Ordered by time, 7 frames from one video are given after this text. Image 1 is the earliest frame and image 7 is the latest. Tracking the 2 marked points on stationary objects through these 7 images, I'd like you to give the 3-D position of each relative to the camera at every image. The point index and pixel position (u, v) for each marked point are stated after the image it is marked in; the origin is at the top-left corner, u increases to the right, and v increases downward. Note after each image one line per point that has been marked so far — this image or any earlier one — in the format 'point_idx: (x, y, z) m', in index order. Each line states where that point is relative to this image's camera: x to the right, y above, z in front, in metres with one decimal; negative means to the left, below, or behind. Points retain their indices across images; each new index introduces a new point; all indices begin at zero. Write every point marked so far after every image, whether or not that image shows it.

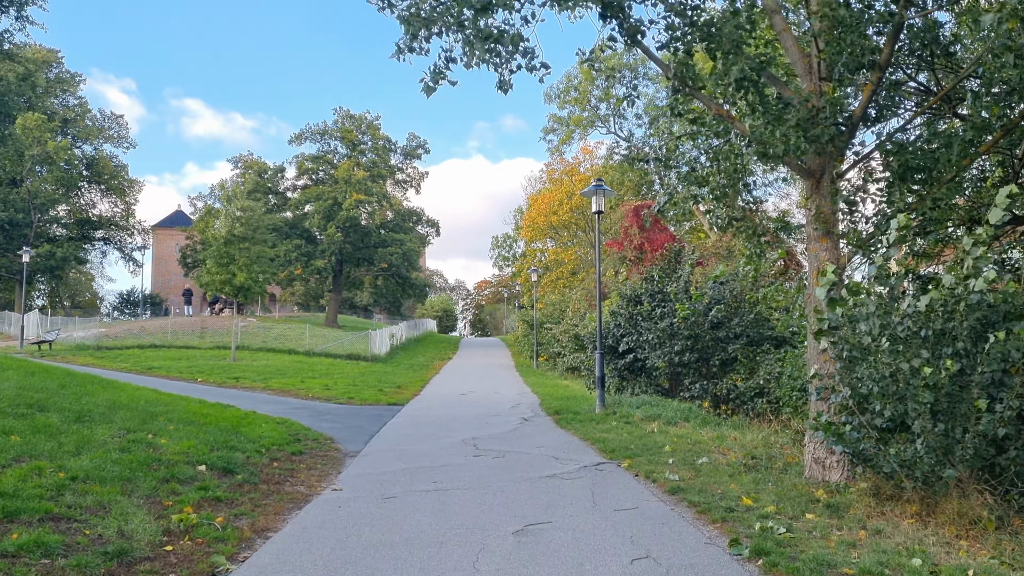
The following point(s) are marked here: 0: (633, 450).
0: (+1.5, -2.0, +10.9) m
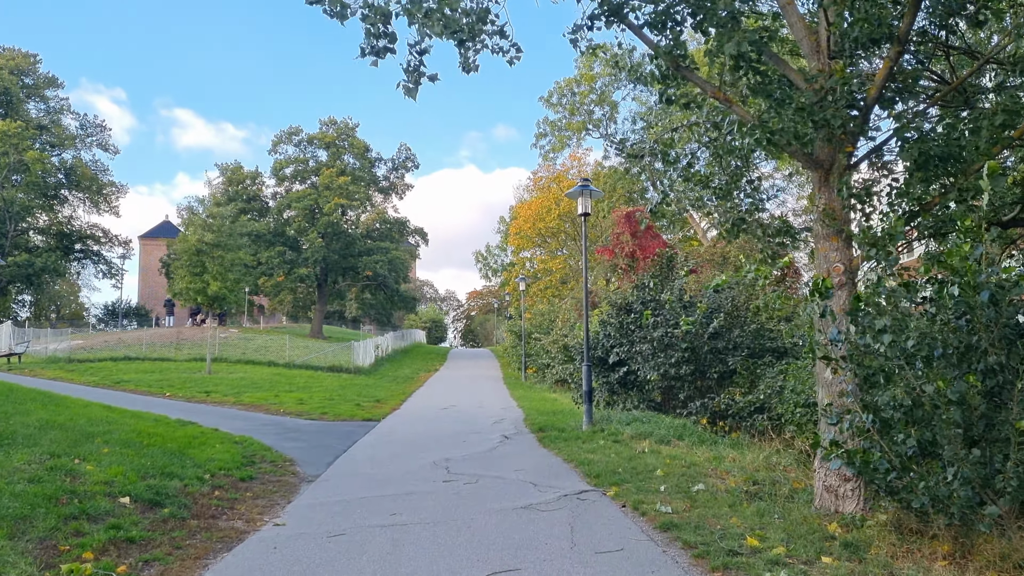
0: (+1.2, -2.0, +9.8) m
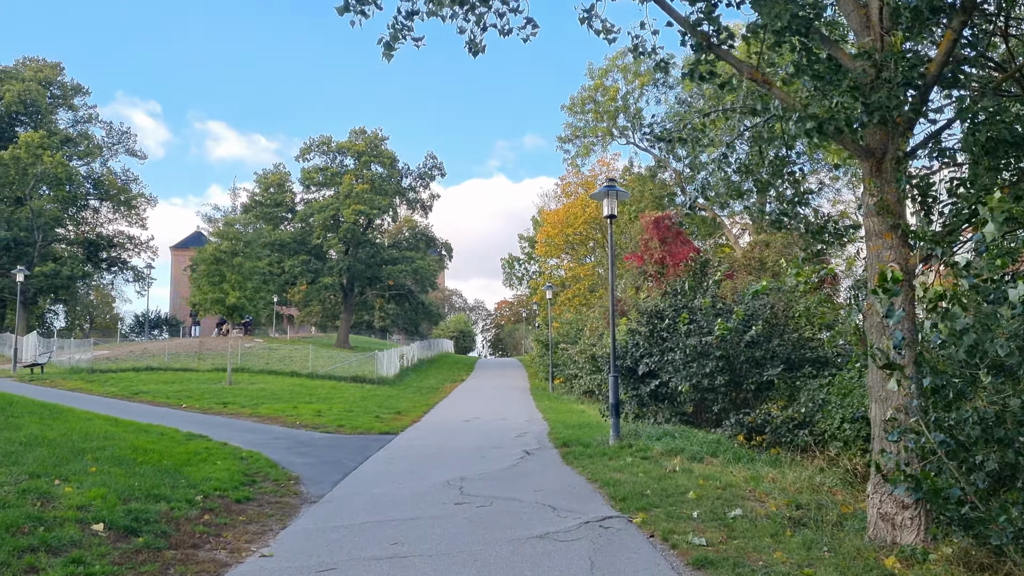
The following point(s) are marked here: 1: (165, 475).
0: (+1.4, -2.1, +8.9) m
1: (-3.7, -2.0, +9.6) m
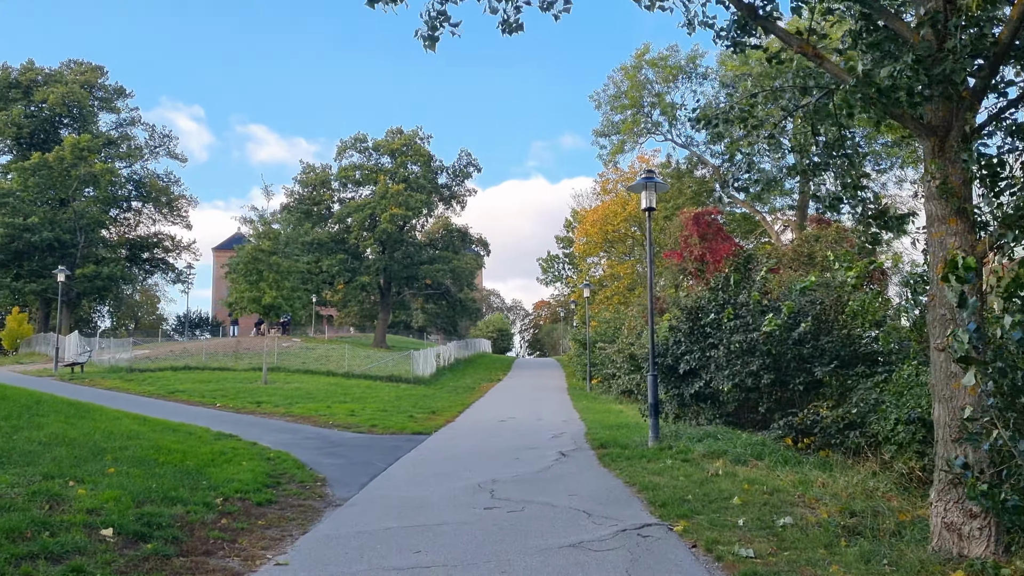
0: (+1.7, -2.0, +8.4) m
1: (-3.4, -1.9, +9.3) m
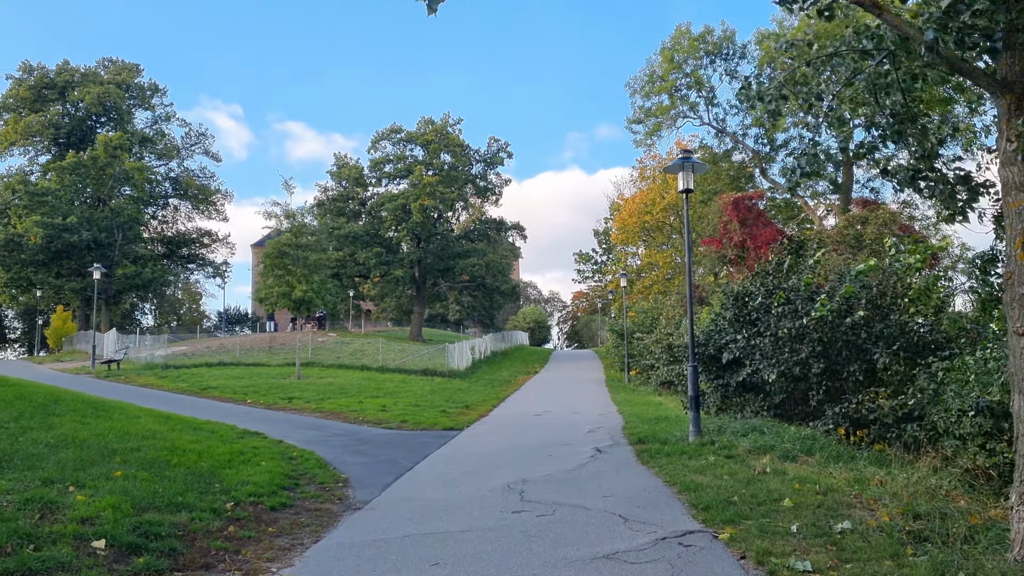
0: (+2.0, -1.9, +7.6) m
1: (-3.1, -1.9, +8.8) m
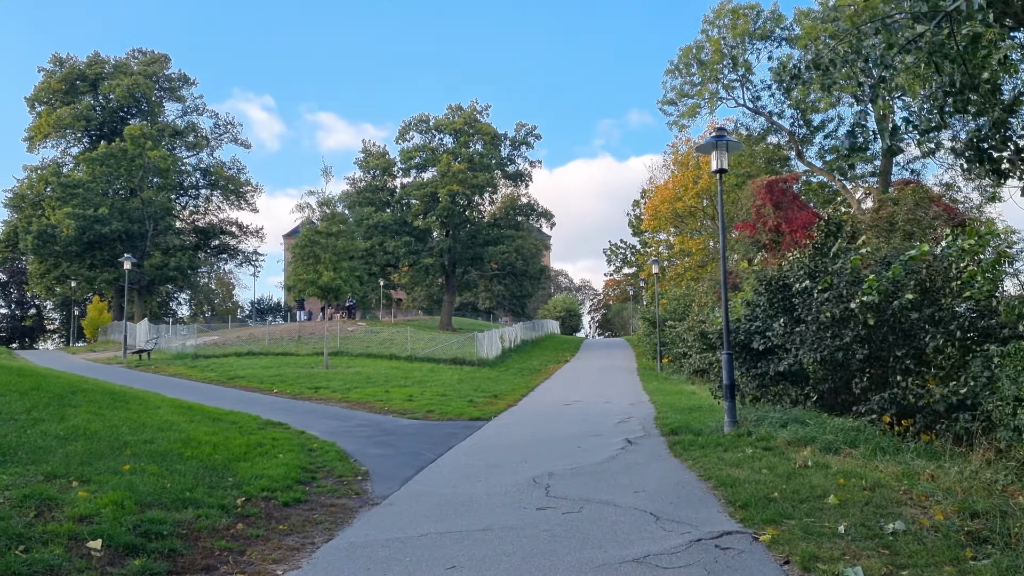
0: (+2.2, -1.7, +7.1) m
1: (-2.8, -1.7, +8.4) m
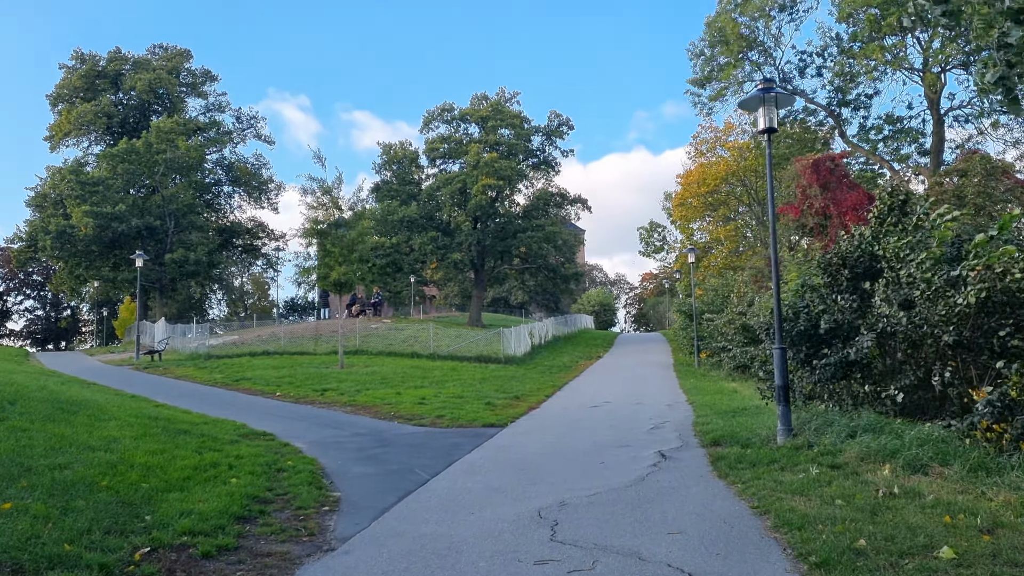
0: (+2.1, -1.5, +5.1) m
1: (-2.9, -1.6, +6.6) m
